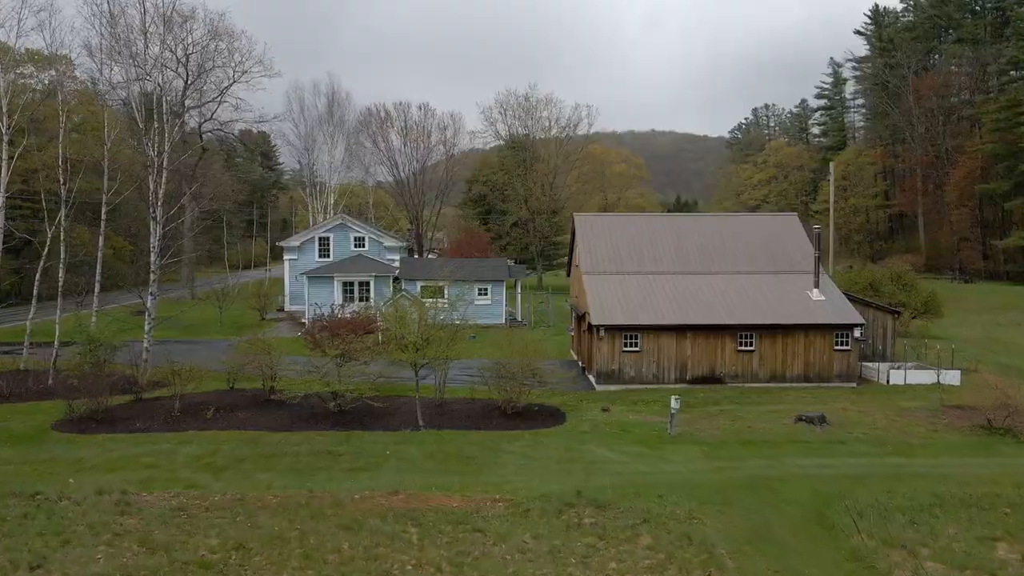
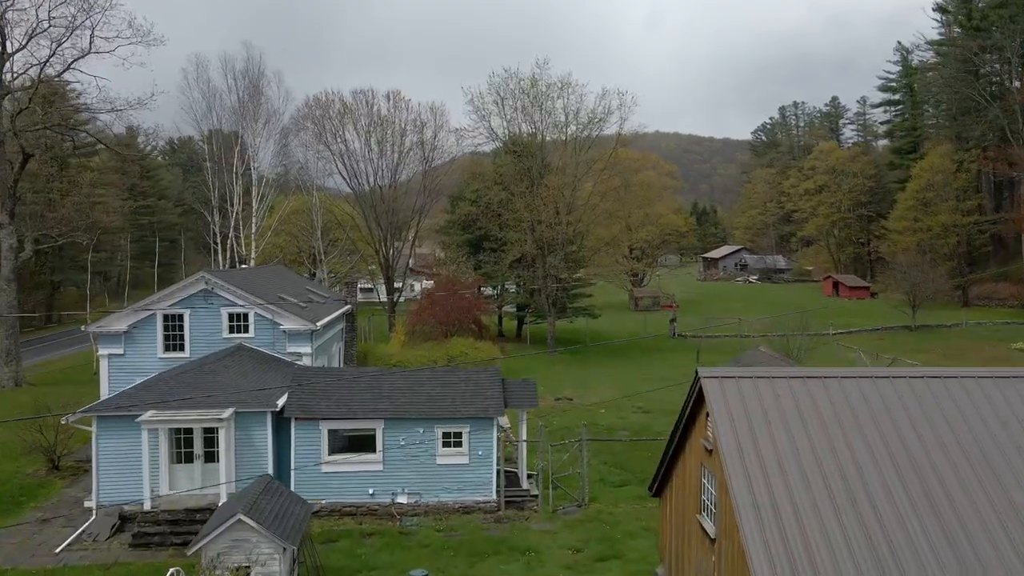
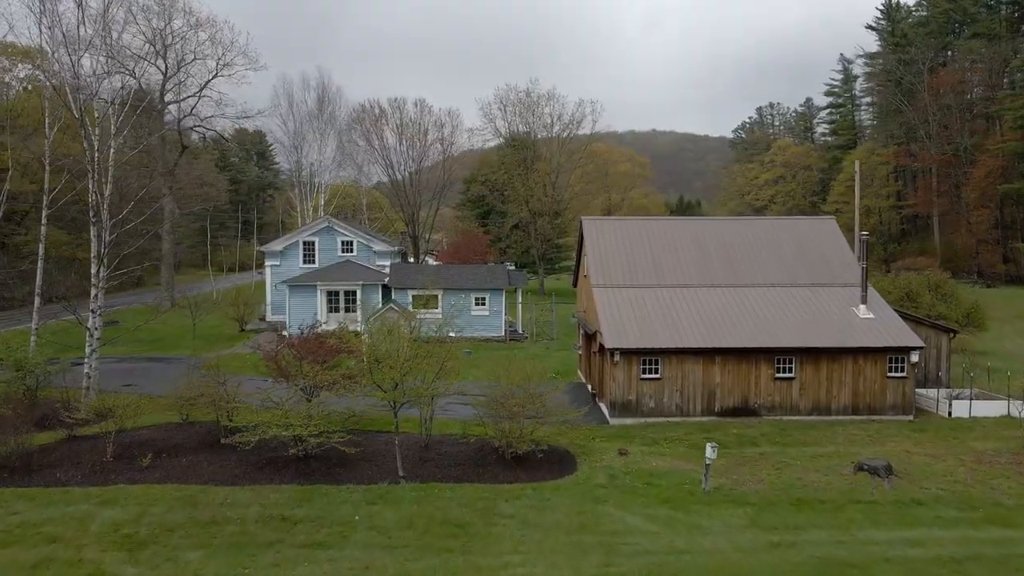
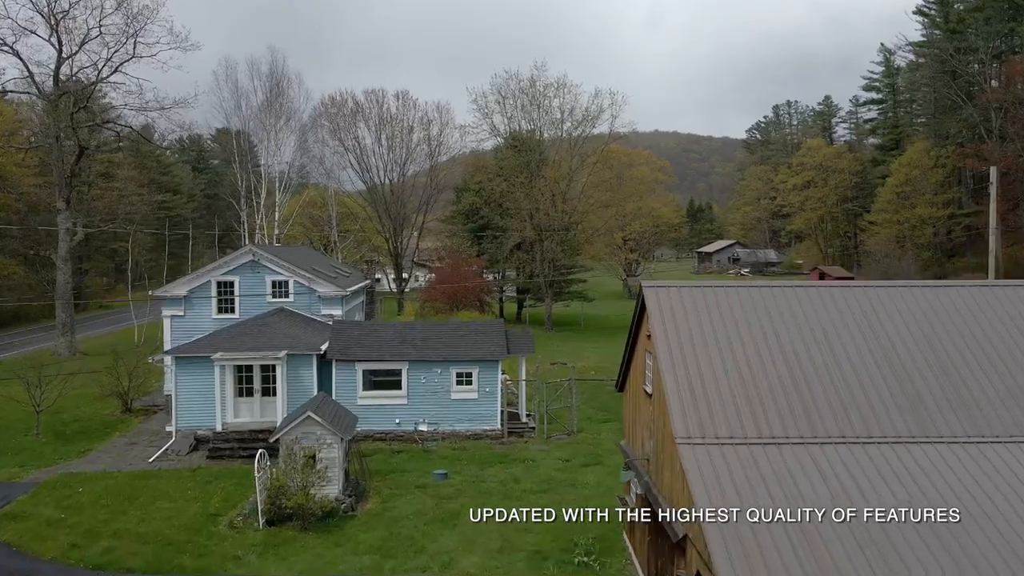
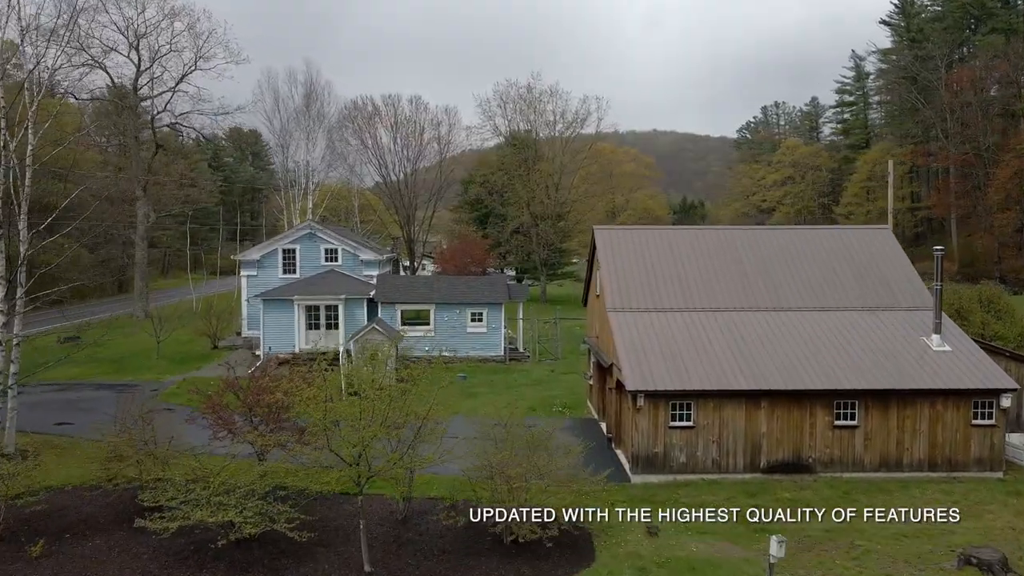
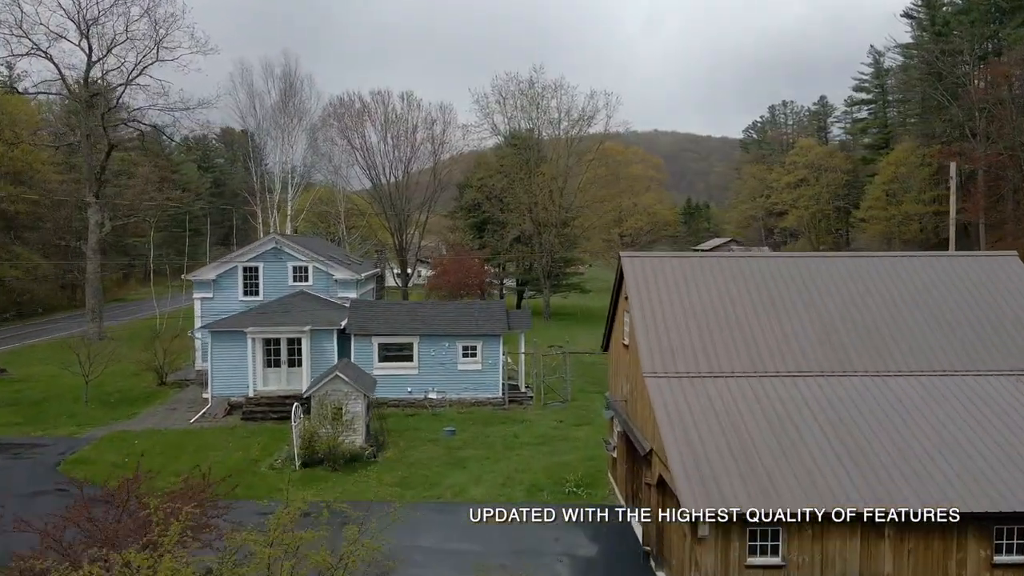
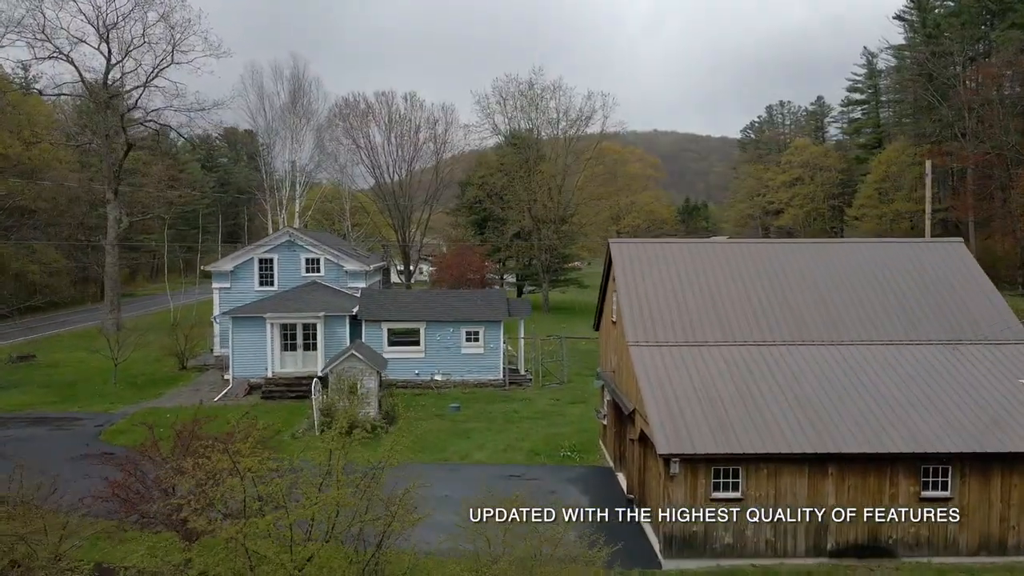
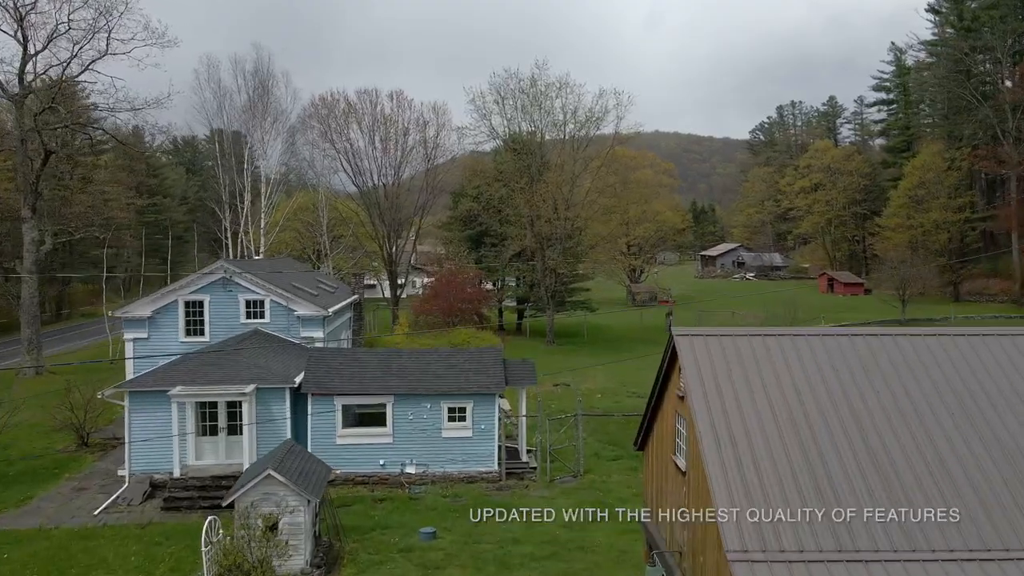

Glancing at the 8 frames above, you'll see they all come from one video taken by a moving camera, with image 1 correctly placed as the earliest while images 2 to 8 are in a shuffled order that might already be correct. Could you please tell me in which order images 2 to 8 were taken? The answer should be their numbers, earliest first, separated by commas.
3, 5, 7, 6, 4, 8, 2
